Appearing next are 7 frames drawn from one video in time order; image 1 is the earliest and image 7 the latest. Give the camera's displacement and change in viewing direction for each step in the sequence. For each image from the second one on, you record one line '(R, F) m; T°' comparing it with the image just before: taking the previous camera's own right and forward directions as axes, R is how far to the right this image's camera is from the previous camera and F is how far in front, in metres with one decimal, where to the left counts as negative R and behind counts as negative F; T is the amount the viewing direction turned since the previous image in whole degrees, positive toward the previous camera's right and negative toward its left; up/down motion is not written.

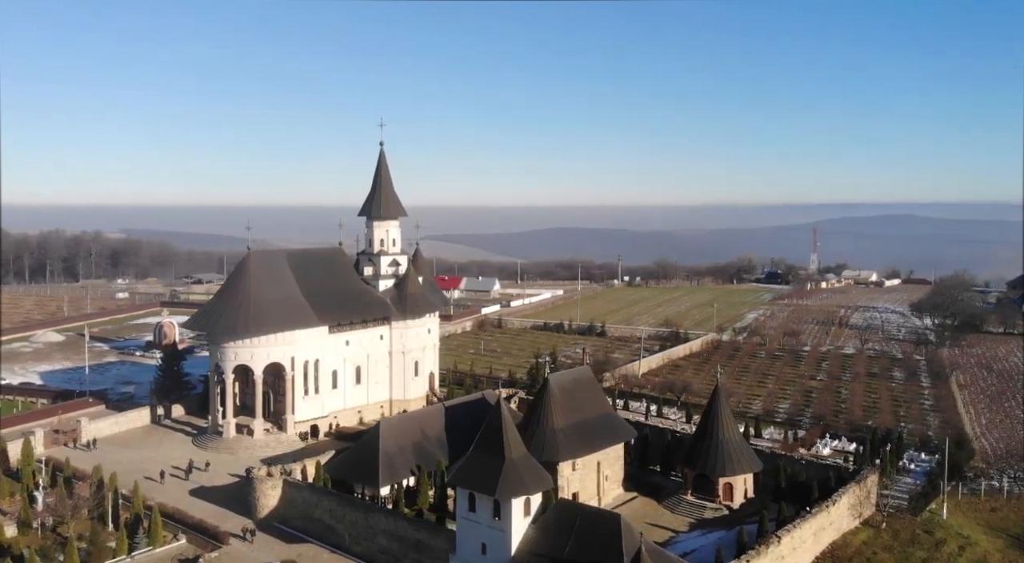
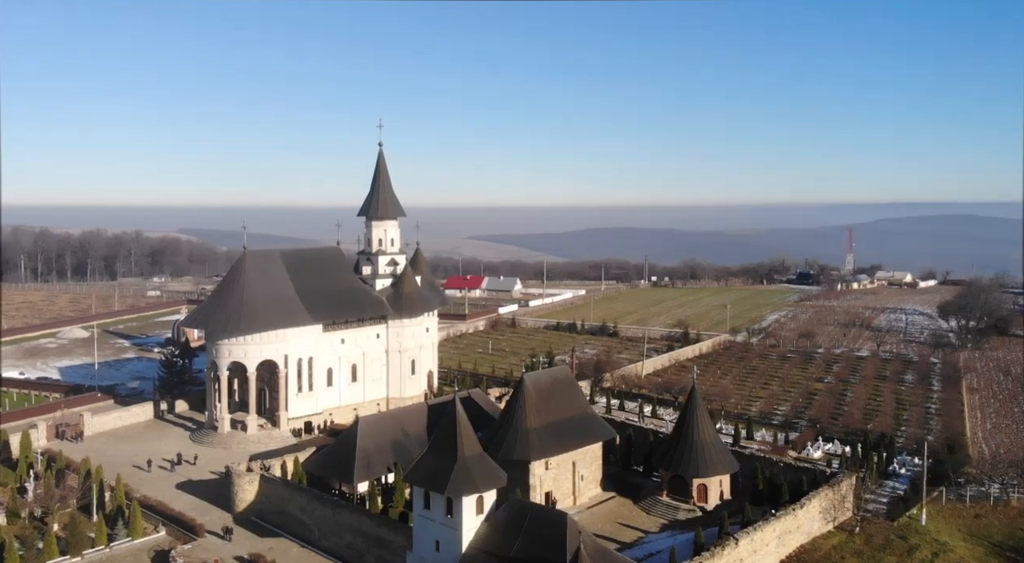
(+2.4, -0.2) m; -3°
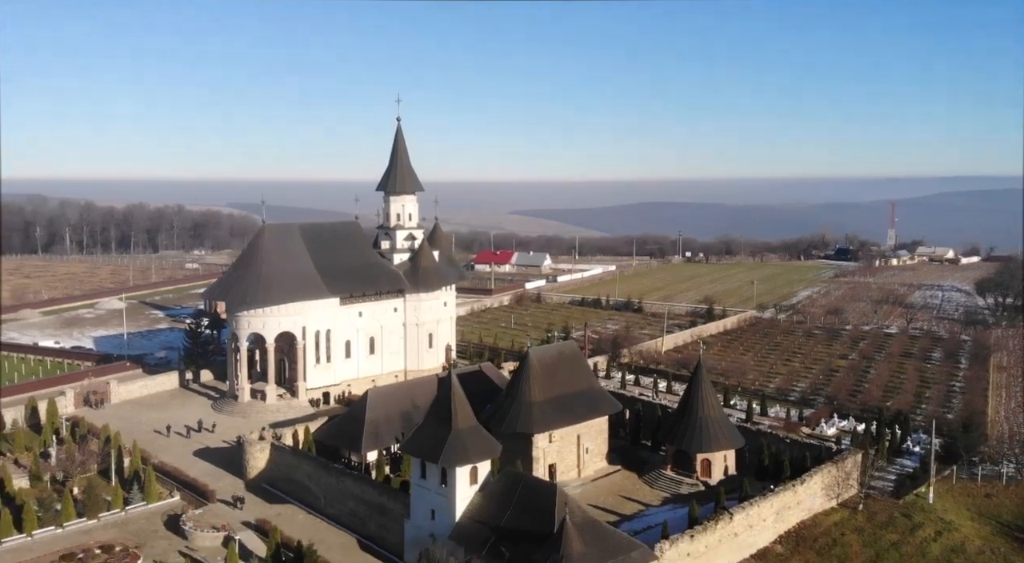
(+1.3, -0.2) m; -3°
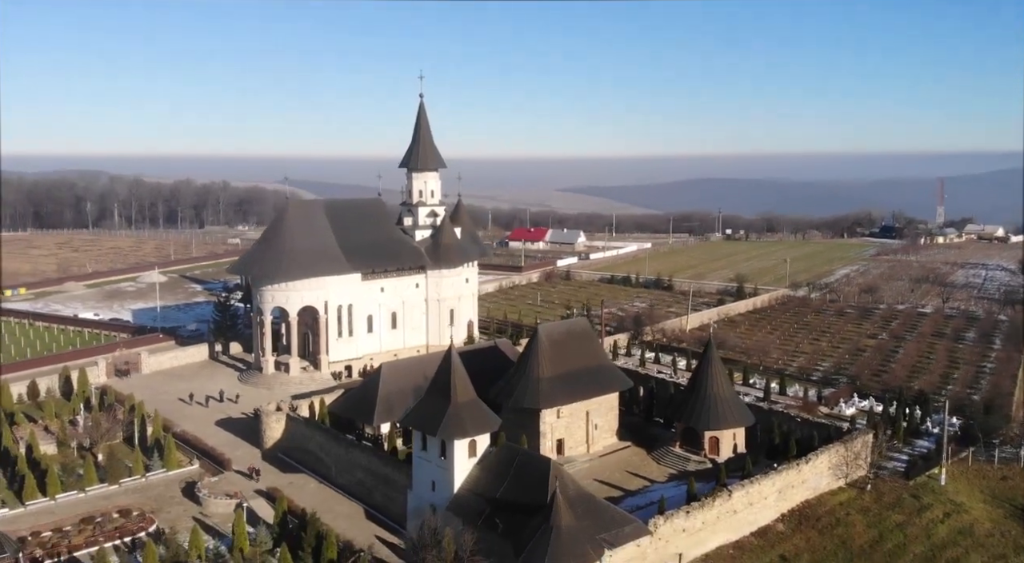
(+1.3, -0.2) m; -3°
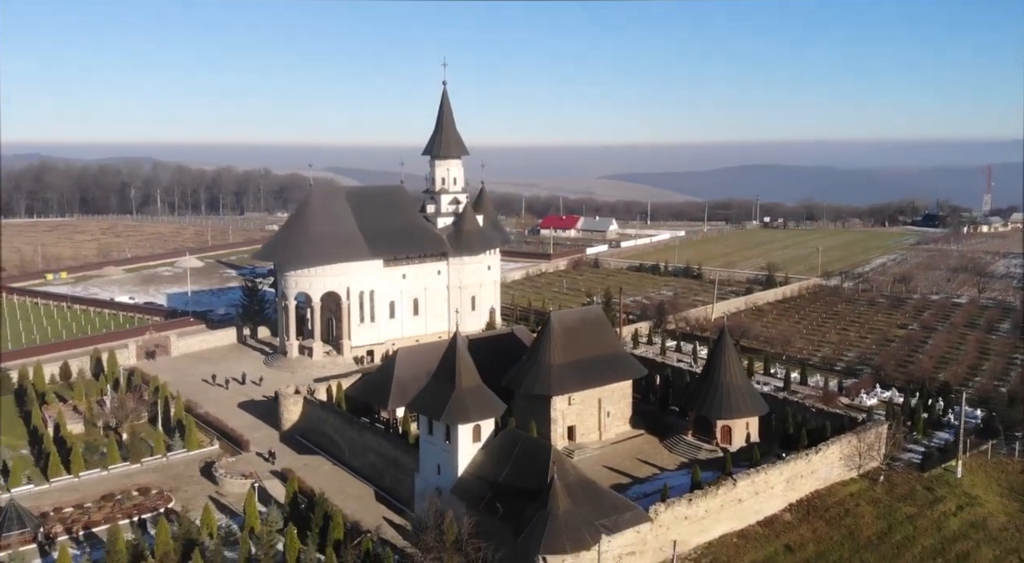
(+1.0, -0.1) m; -3°
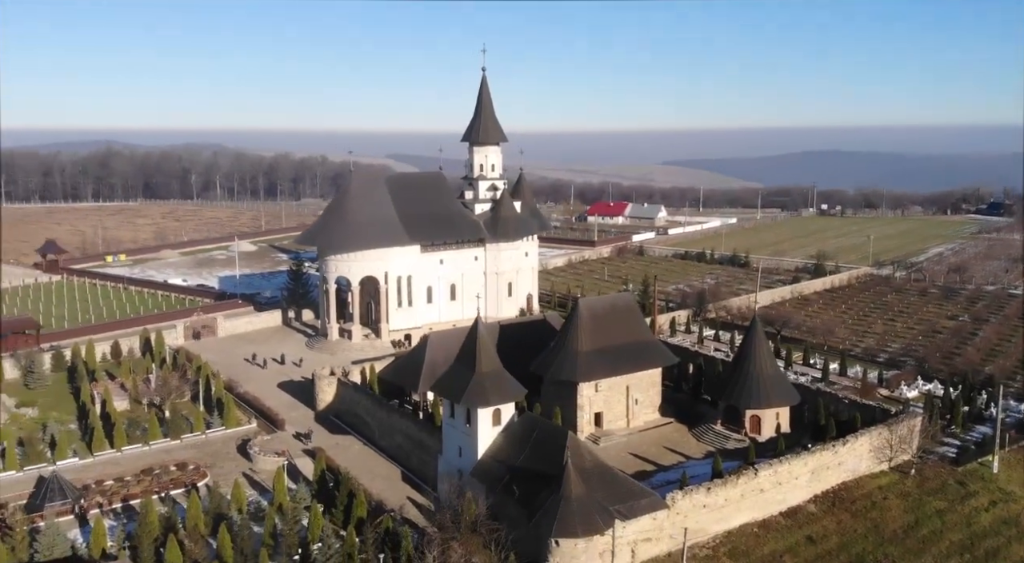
(+1.0, -0.1) m; -4°
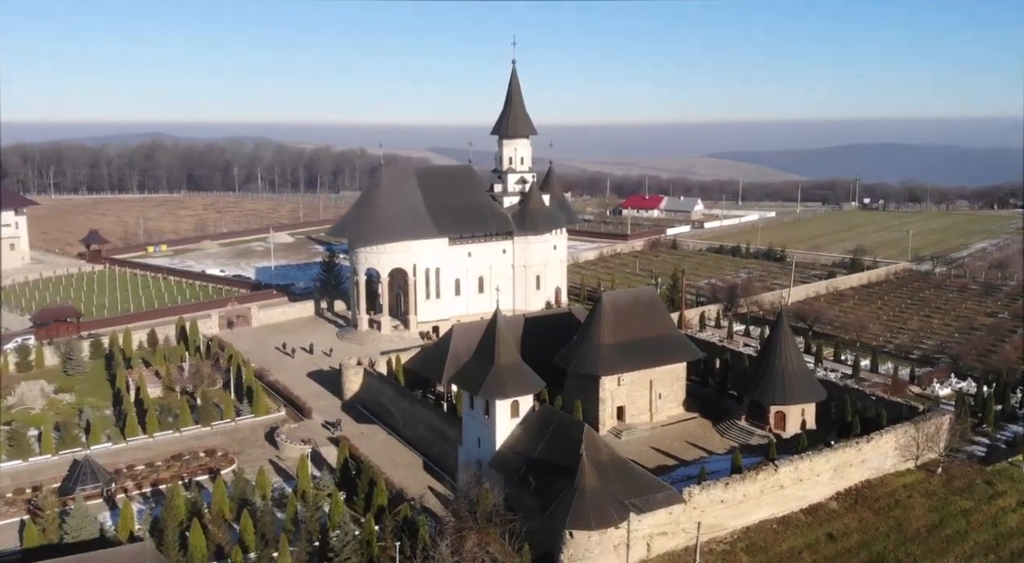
(+0.6, -0.1) m; -3°
